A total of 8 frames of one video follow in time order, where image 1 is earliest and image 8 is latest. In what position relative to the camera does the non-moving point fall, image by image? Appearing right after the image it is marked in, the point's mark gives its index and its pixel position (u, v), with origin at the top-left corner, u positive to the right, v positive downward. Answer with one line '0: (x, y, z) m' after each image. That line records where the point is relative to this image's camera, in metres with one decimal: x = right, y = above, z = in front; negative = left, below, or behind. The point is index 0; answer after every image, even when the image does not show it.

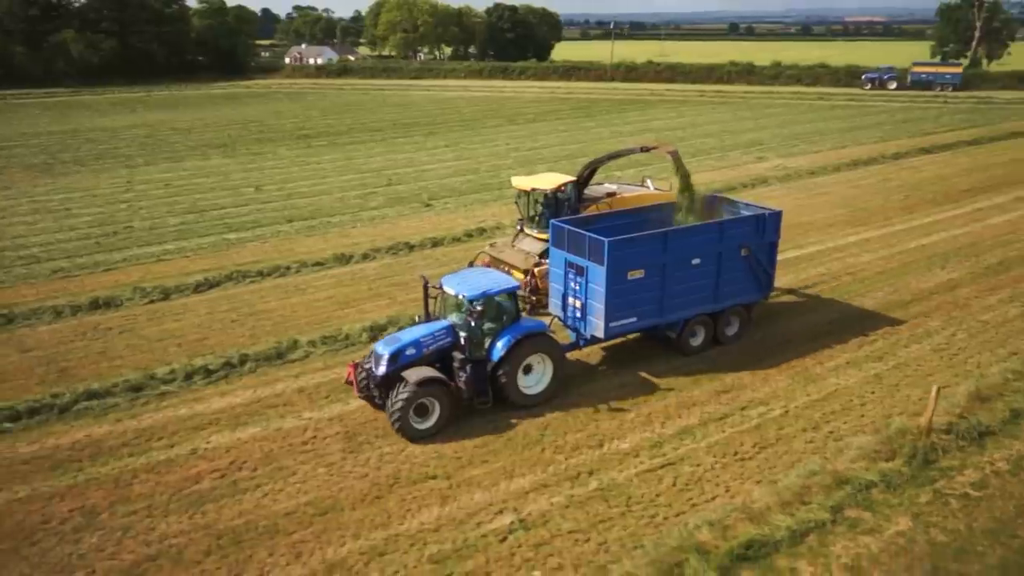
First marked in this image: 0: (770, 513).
0: (+2.8, -2.5, +8.5) m
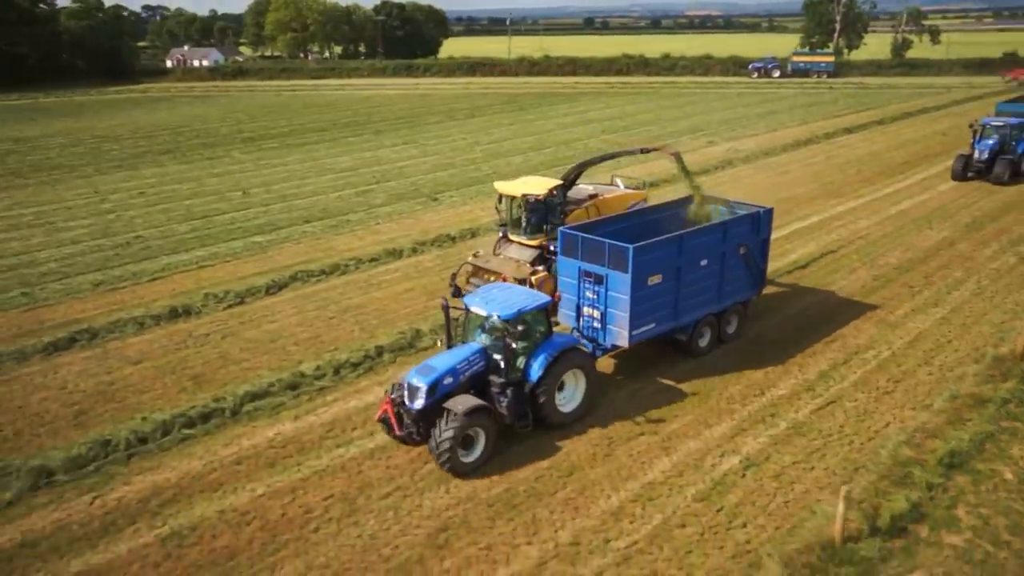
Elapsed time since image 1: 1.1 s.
0: (+5.6, -1.9, +10.1) m
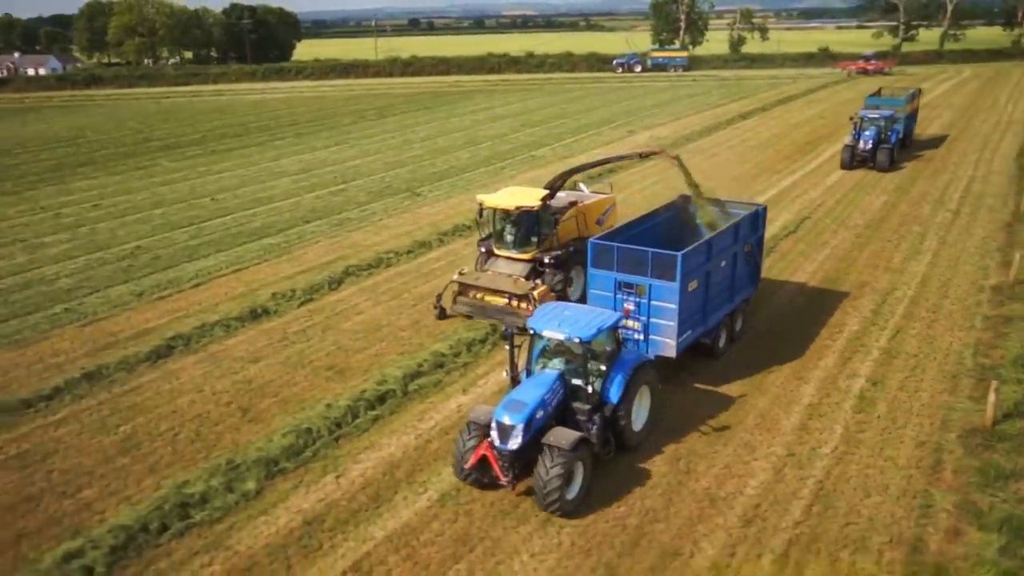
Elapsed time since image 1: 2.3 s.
0: (+7.9, -0.9, +12.7) m
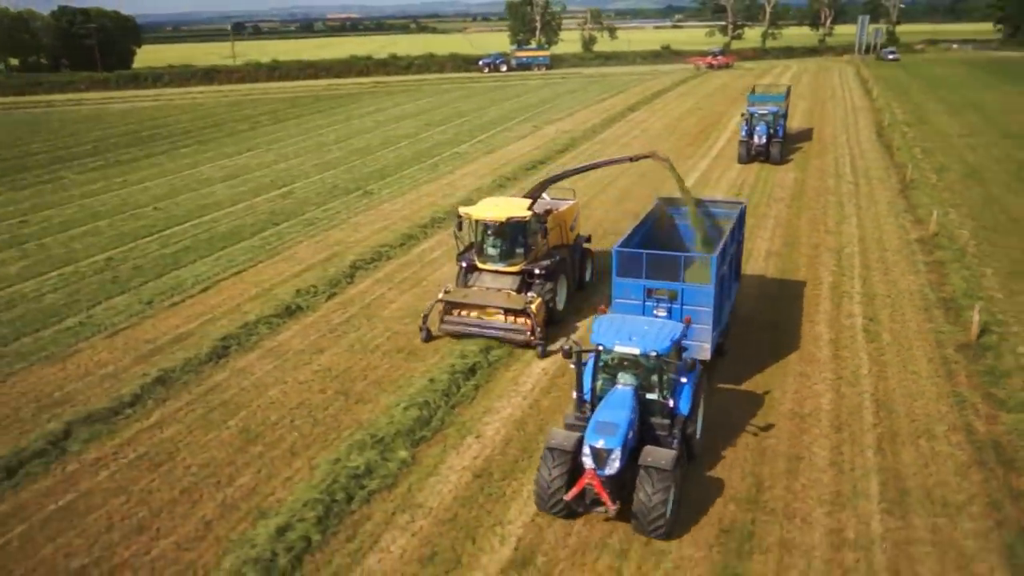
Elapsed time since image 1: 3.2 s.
0: (+8.7, +0.2, +15.6) m
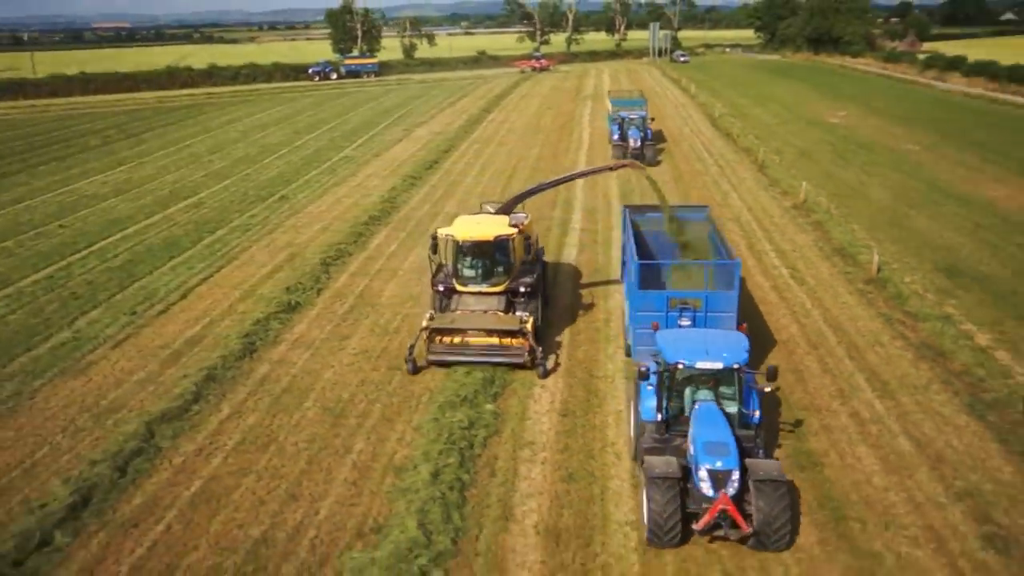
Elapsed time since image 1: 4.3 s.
0: (+7.8, +1.3, +19.4) m
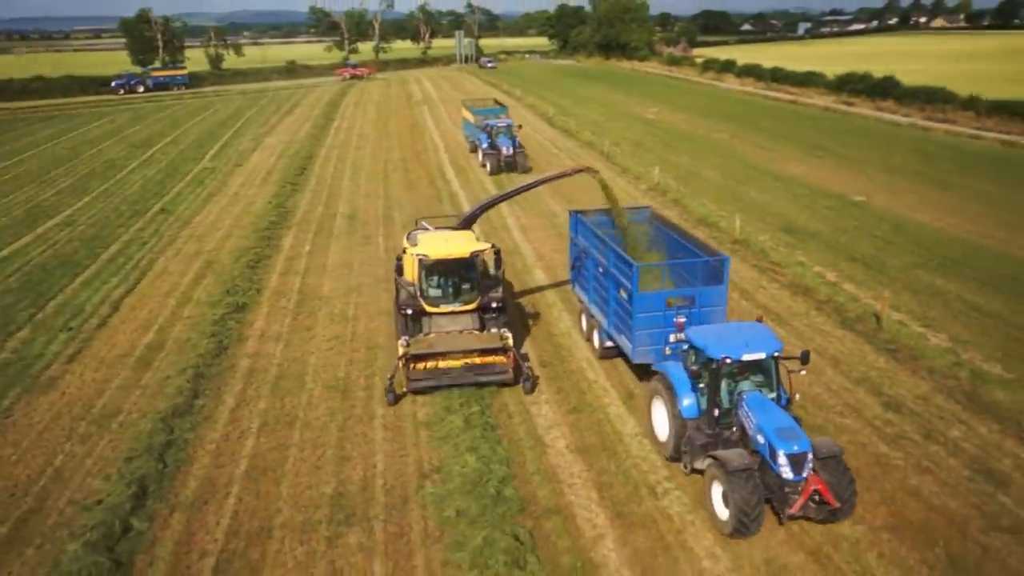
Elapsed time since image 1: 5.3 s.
0: (+5.1, +2.3, +22.8) m
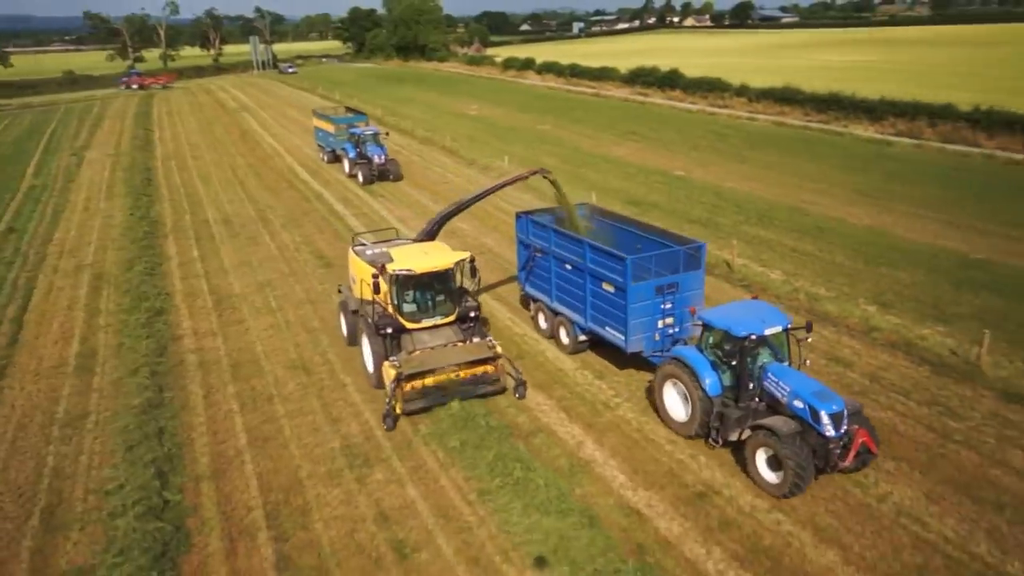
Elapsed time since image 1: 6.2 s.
0: (+0.9, +3.1, +25.4) m
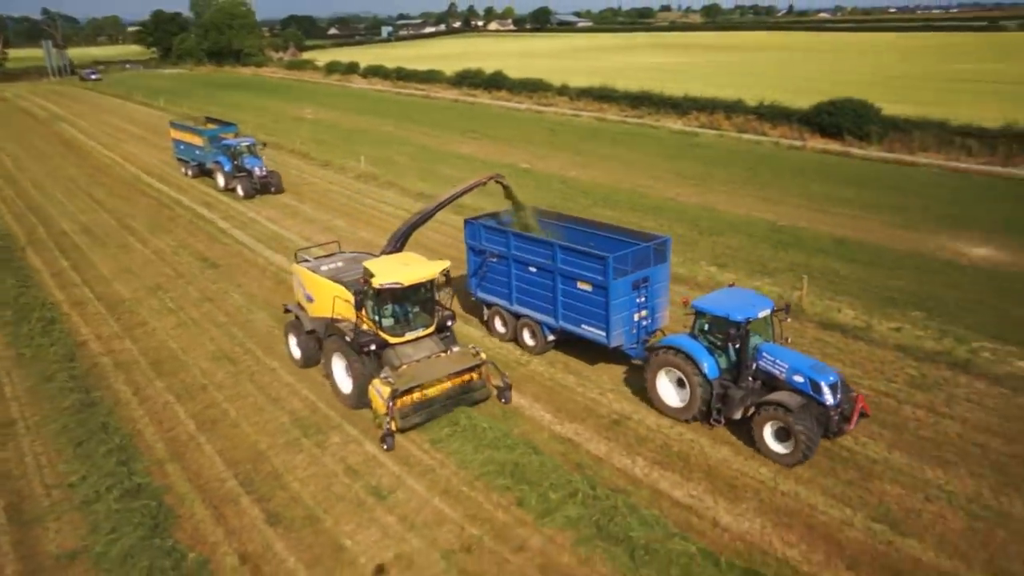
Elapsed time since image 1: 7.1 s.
0: (-3.7, +3.4, +26.8) m
